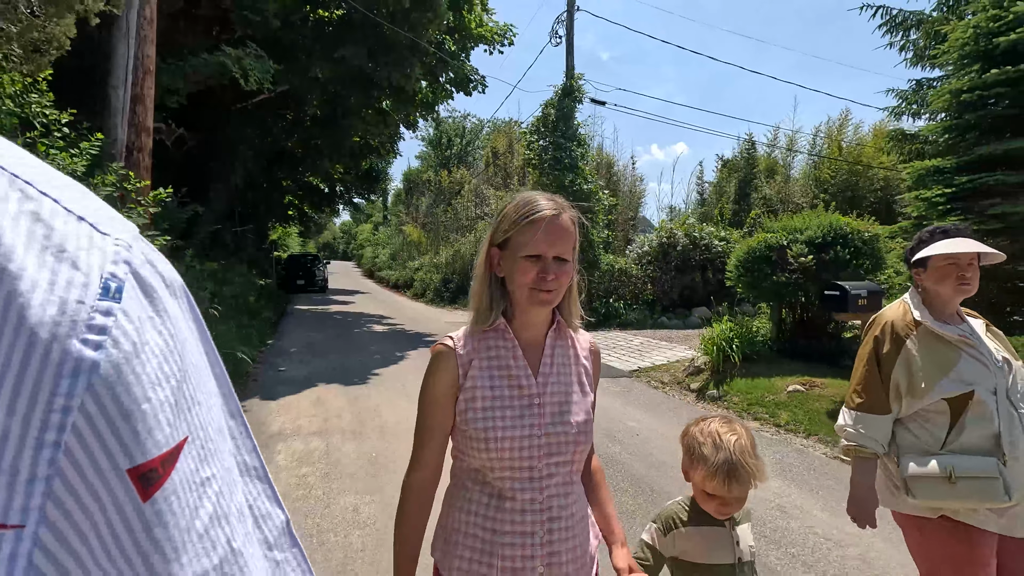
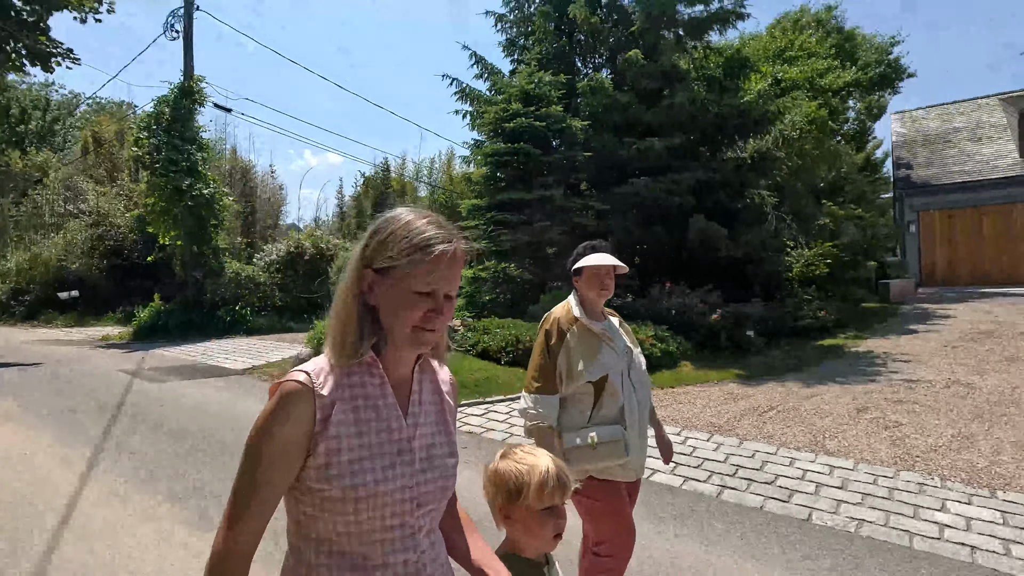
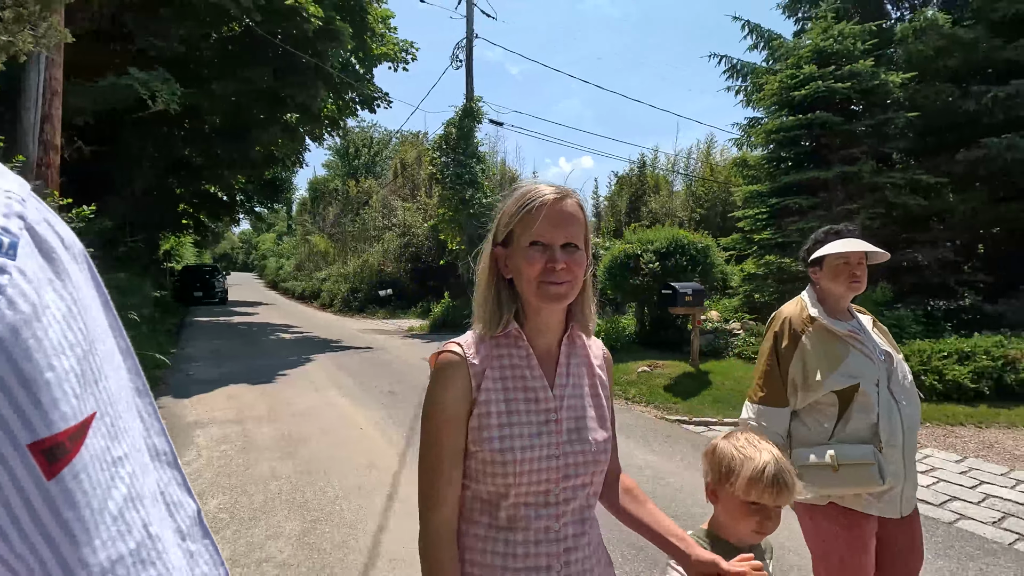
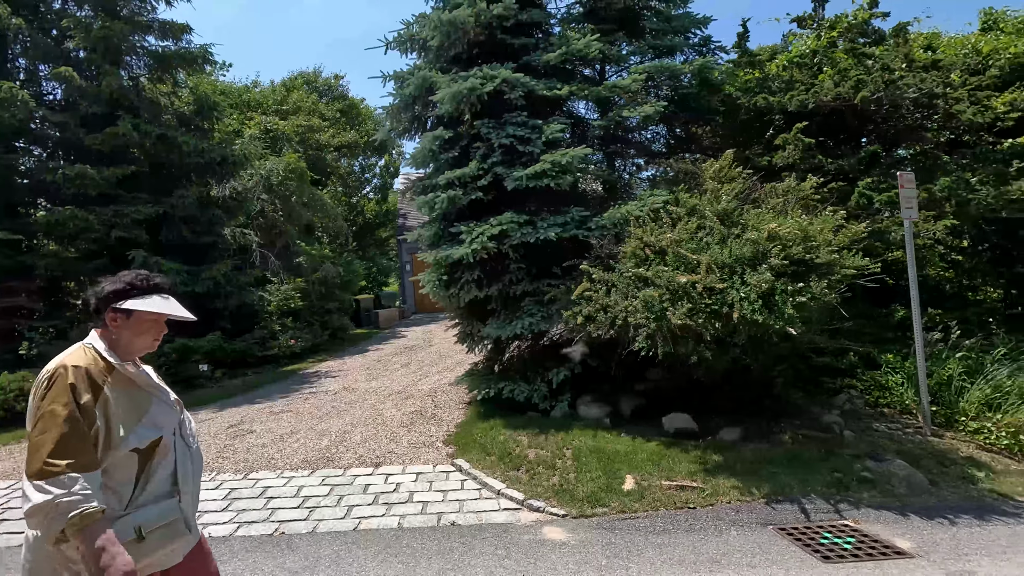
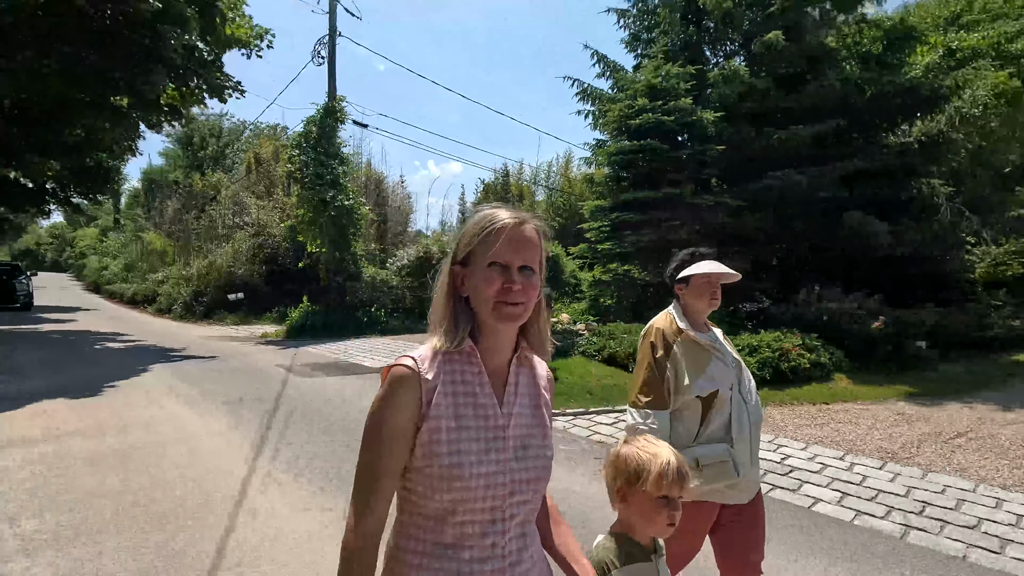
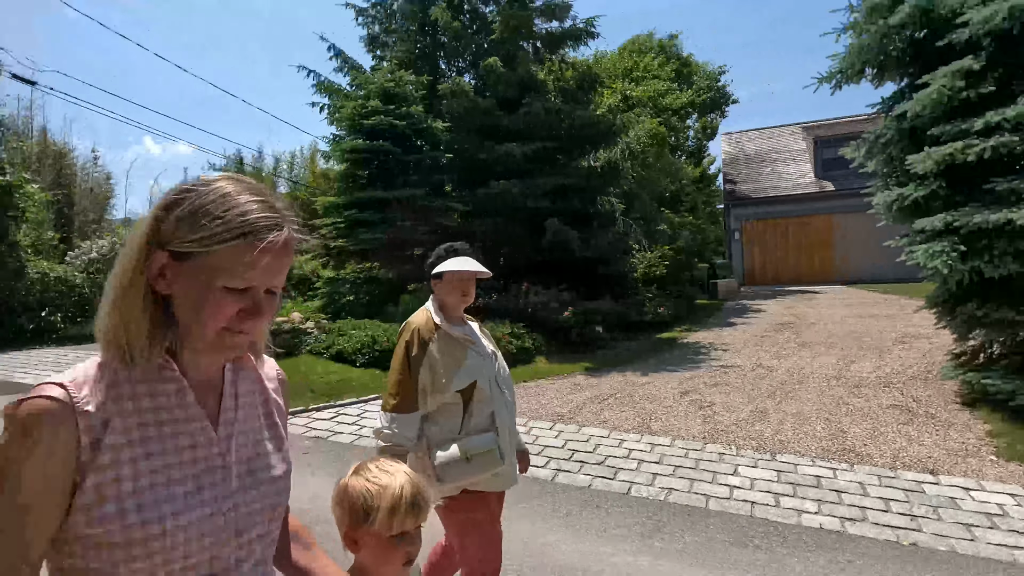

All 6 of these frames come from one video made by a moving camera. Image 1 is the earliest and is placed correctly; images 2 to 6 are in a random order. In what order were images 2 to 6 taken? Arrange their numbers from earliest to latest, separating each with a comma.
3, 5, 2, 6, 4
